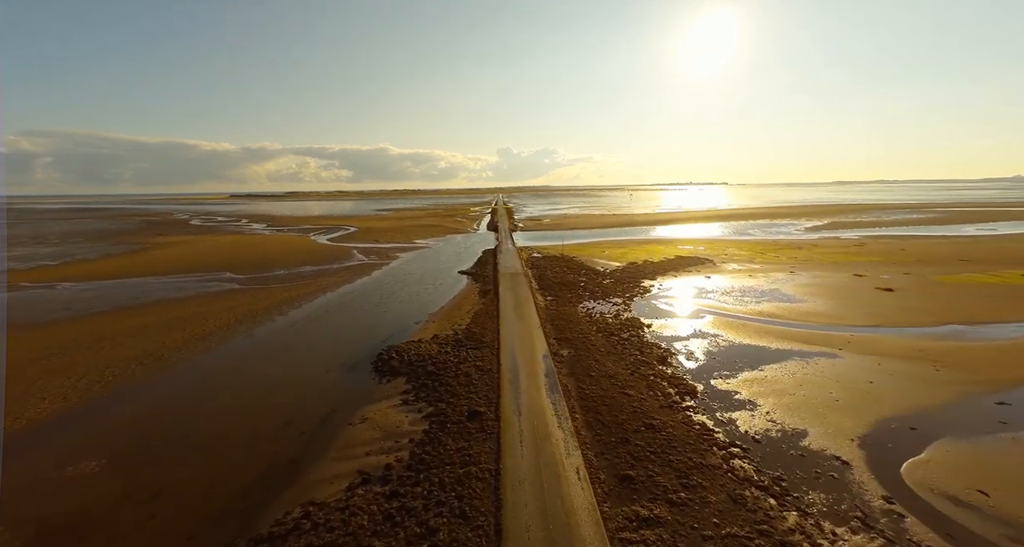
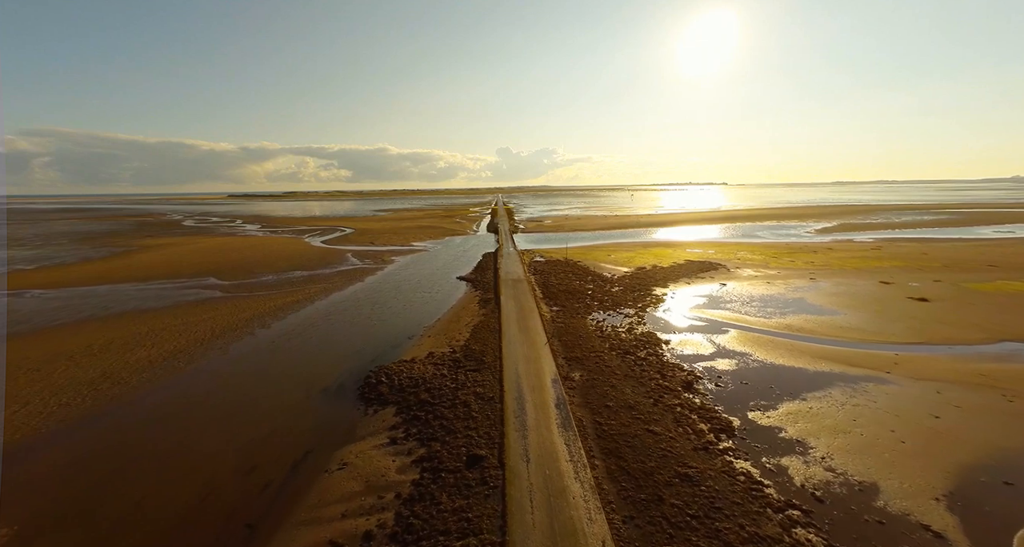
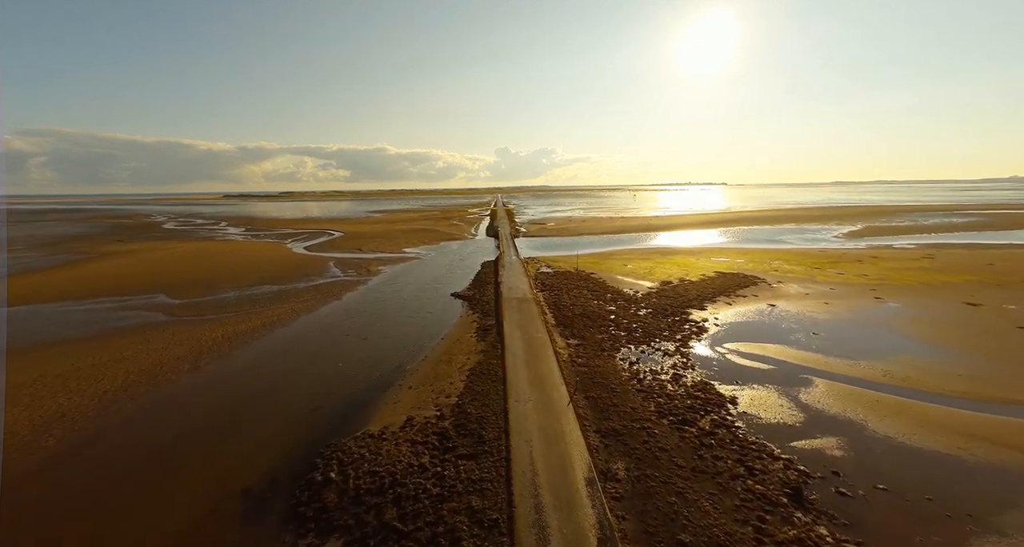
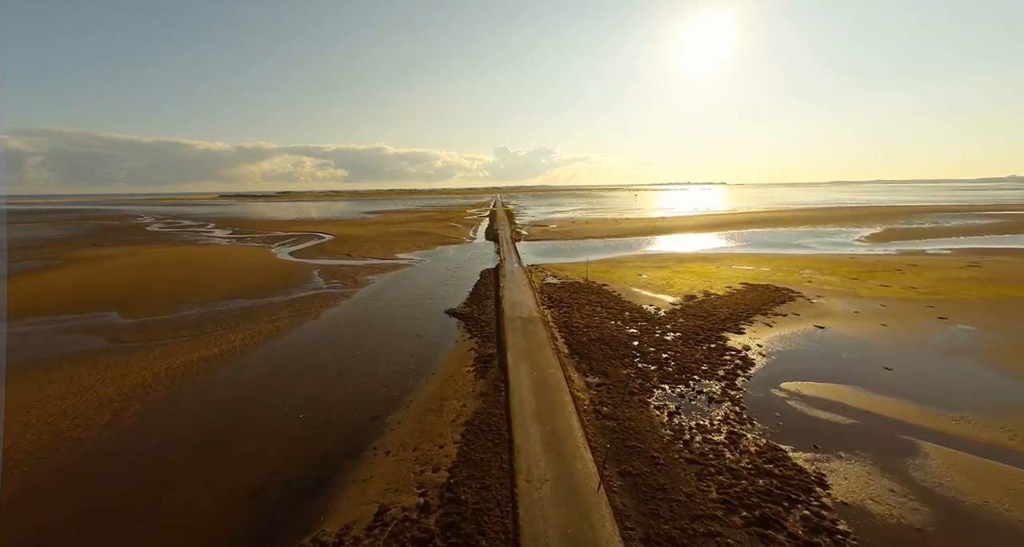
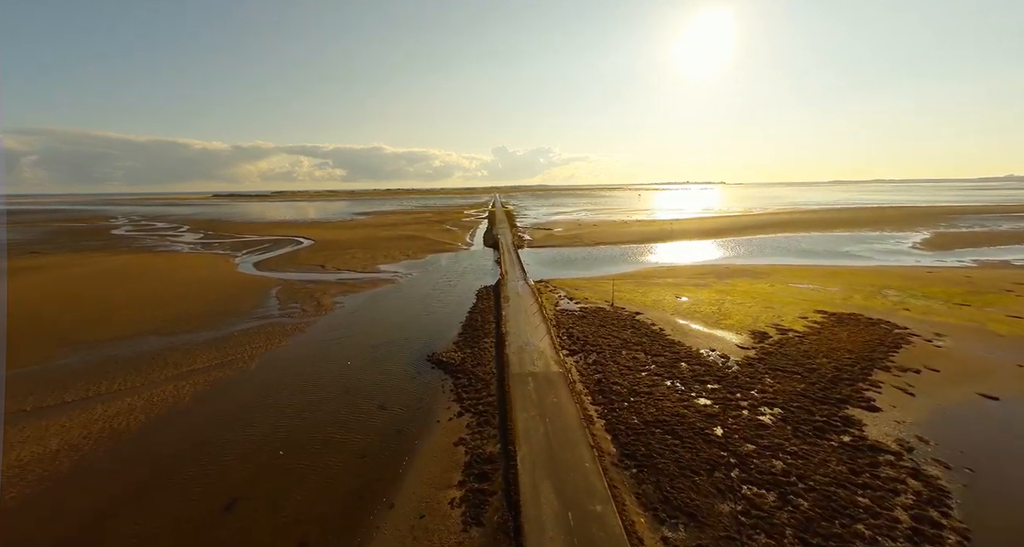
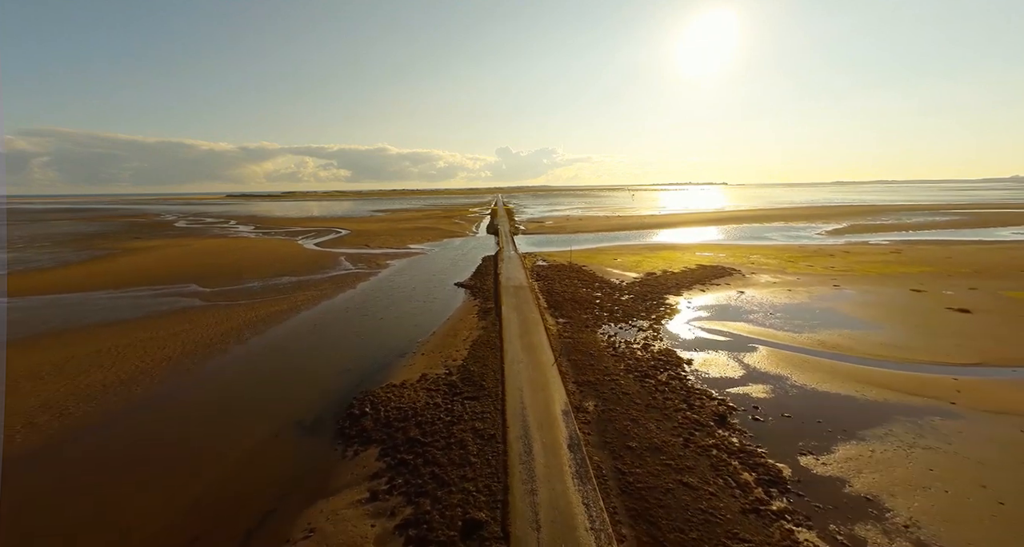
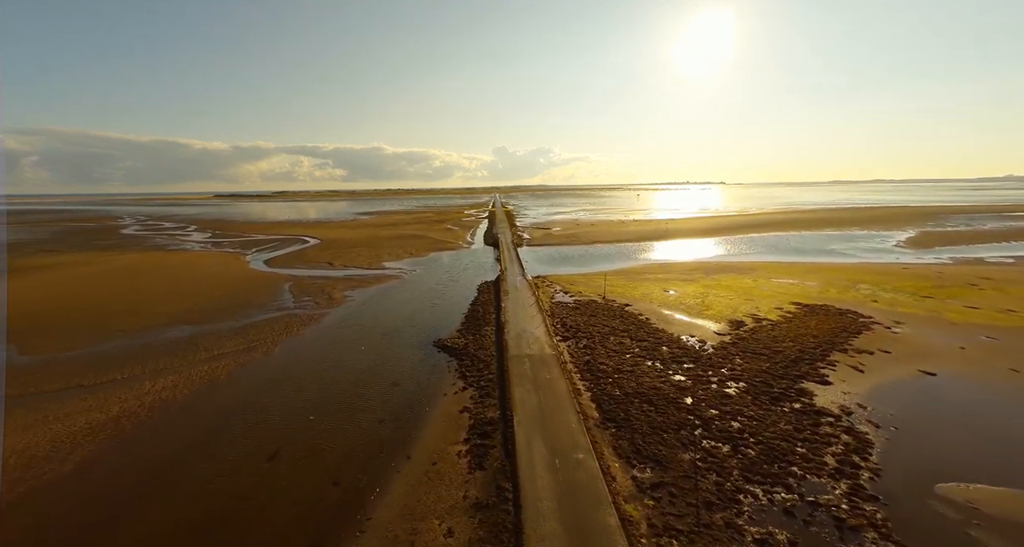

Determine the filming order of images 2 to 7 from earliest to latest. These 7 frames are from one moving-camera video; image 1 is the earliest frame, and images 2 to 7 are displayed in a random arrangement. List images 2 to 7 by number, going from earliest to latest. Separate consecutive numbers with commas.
2, 6, 3, 4, 7, 5
